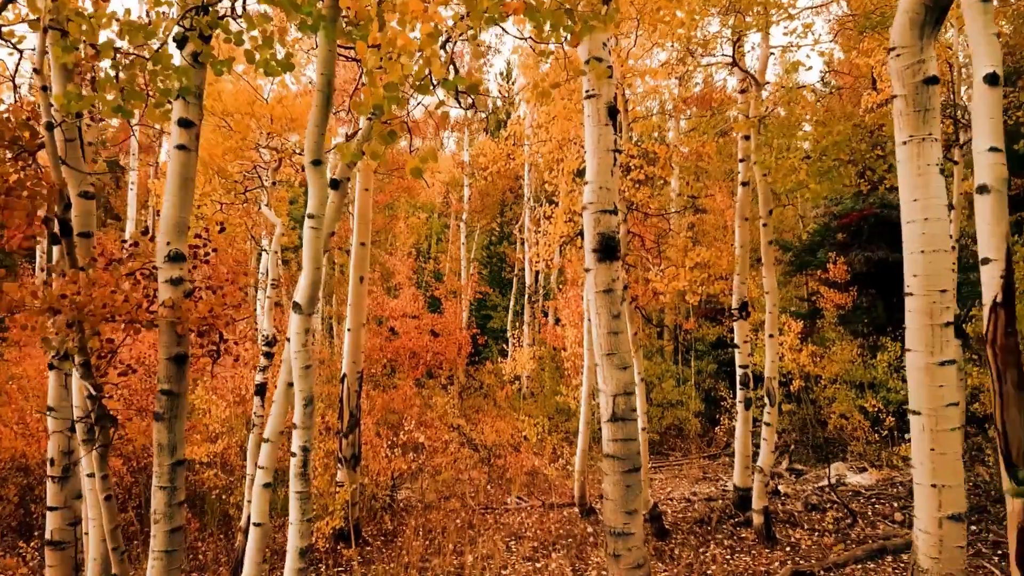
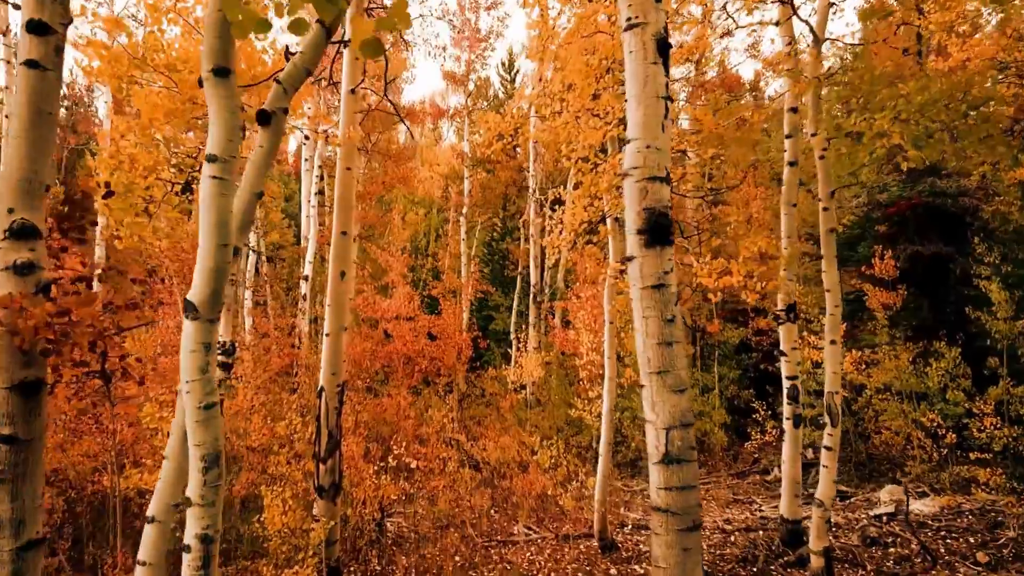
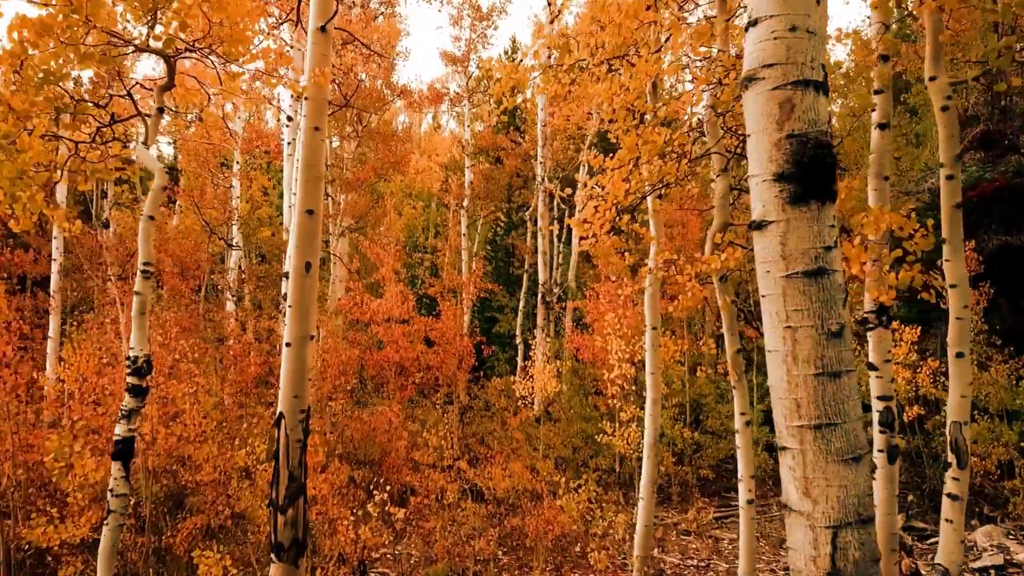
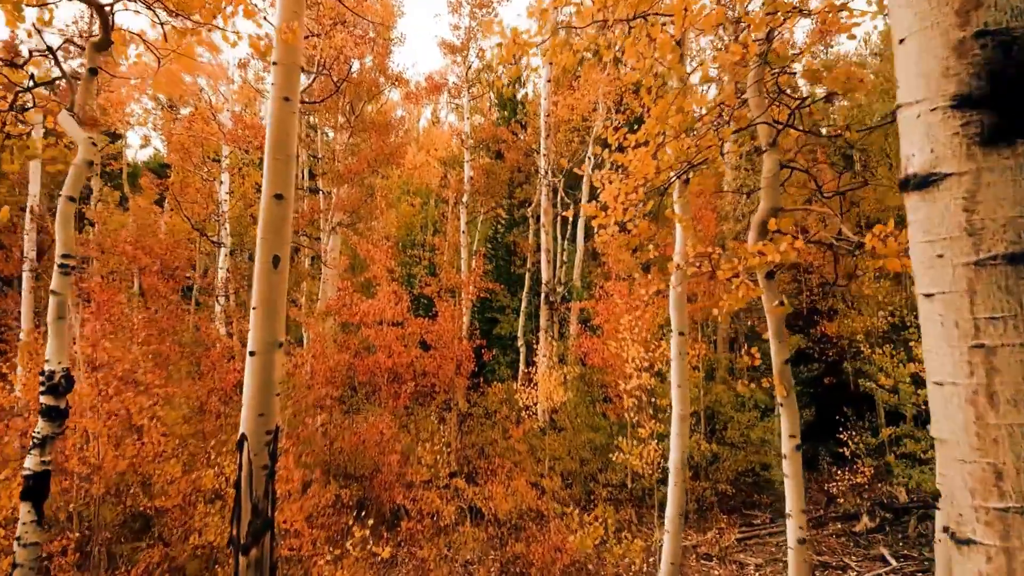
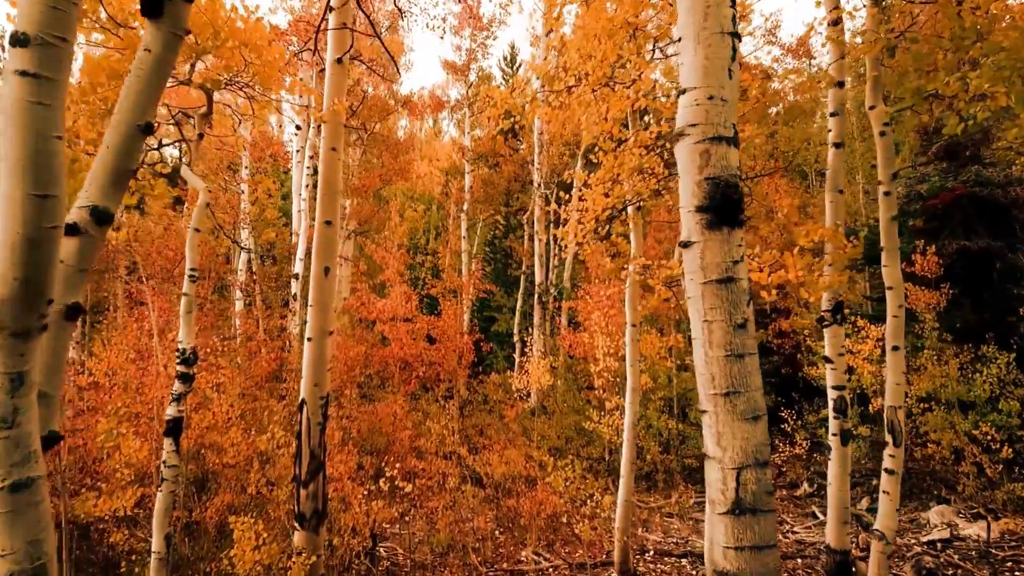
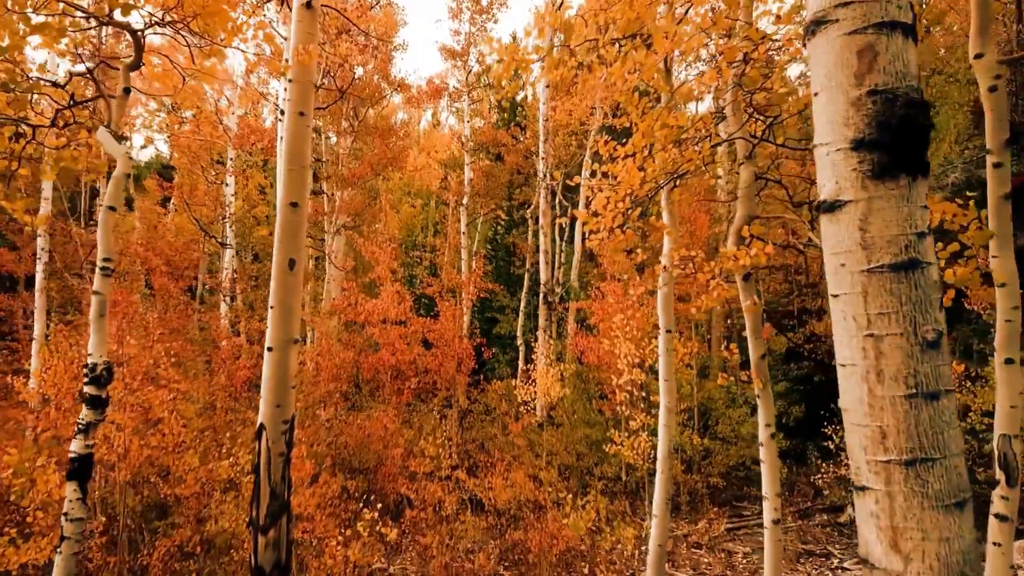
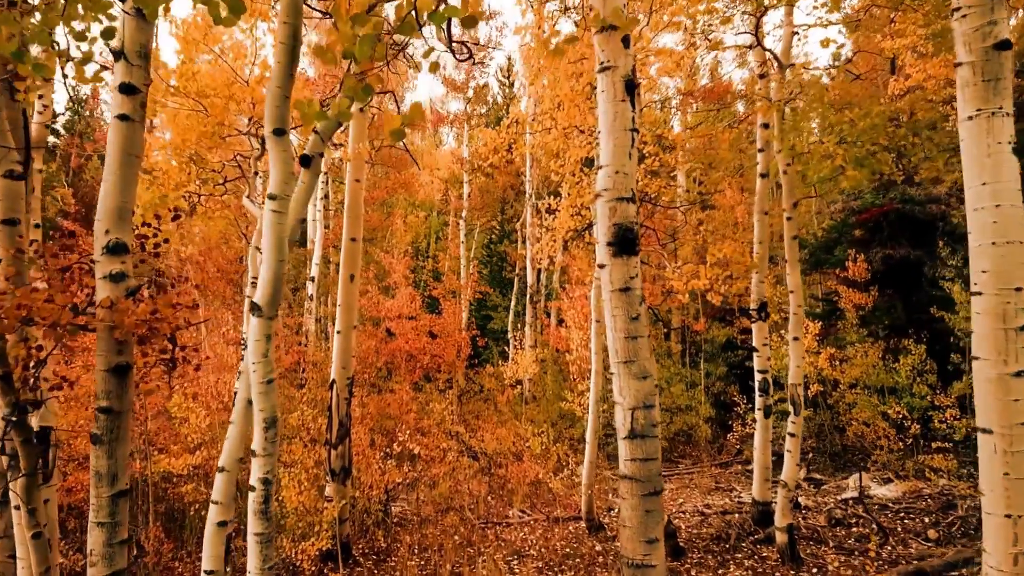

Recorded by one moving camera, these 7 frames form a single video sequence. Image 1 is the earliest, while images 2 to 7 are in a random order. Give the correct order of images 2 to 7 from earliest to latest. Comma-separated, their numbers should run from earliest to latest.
7, 2, 5, 3, 6, 4
